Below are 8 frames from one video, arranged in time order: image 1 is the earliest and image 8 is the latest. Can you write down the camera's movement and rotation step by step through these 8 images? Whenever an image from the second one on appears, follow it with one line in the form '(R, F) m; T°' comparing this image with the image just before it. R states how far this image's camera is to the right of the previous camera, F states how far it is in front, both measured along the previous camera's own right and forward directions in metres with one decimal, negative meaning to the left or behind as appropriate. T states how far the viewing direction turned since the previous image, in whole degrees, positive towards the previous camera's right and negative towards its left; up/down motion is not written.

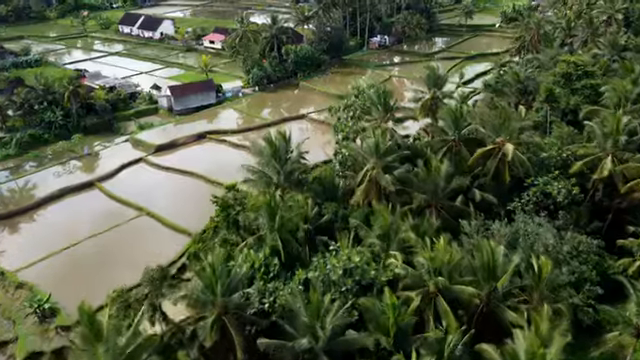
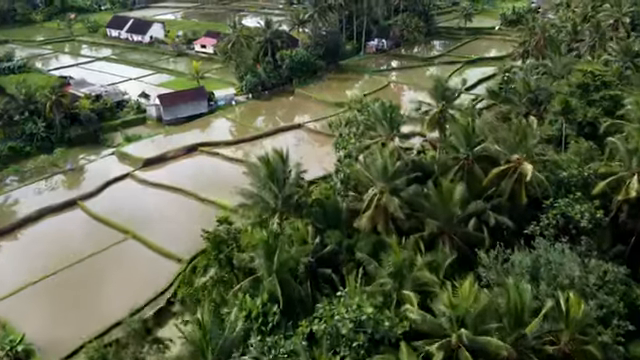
(-0.4, +2.3) m; +1°
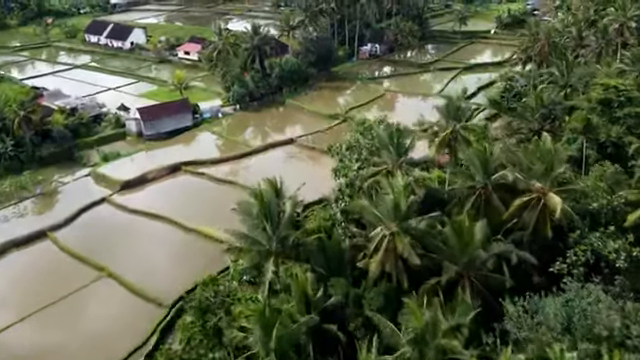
(-0.5, +3.1) m; +1°
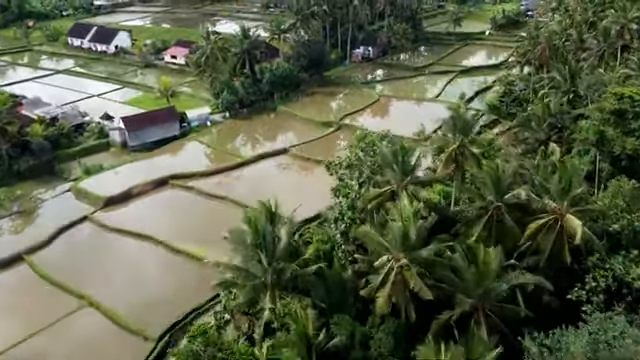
(-0.4, +1.9) m; +1°
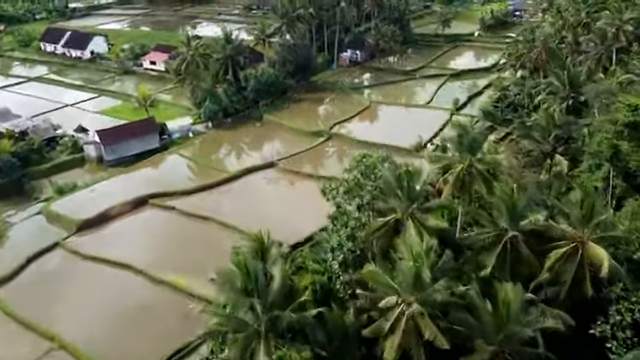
(-0.4, +2.2) m; +2°
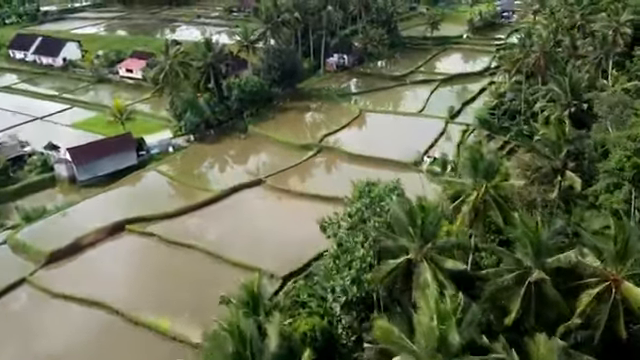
(-0.6, +2.5) m; +2°
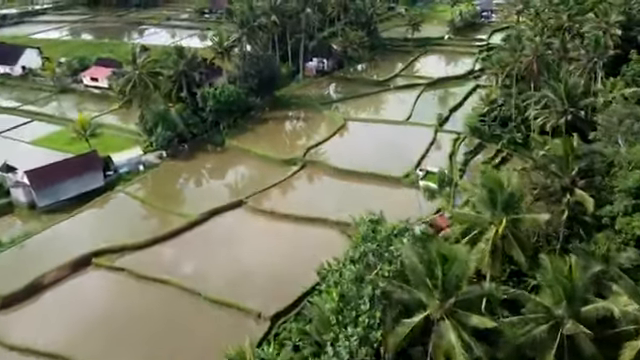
(-0.7, +2.7) m; +3°
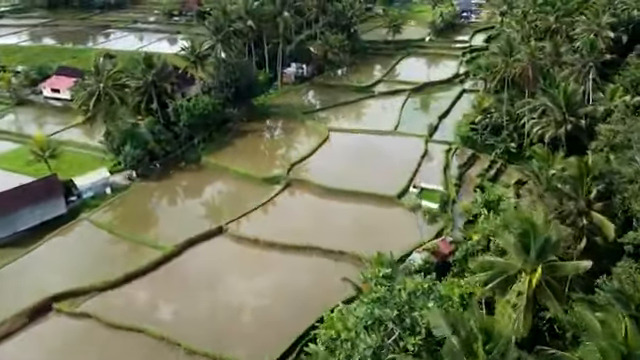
(-0.8, +2.8) m; +3°
